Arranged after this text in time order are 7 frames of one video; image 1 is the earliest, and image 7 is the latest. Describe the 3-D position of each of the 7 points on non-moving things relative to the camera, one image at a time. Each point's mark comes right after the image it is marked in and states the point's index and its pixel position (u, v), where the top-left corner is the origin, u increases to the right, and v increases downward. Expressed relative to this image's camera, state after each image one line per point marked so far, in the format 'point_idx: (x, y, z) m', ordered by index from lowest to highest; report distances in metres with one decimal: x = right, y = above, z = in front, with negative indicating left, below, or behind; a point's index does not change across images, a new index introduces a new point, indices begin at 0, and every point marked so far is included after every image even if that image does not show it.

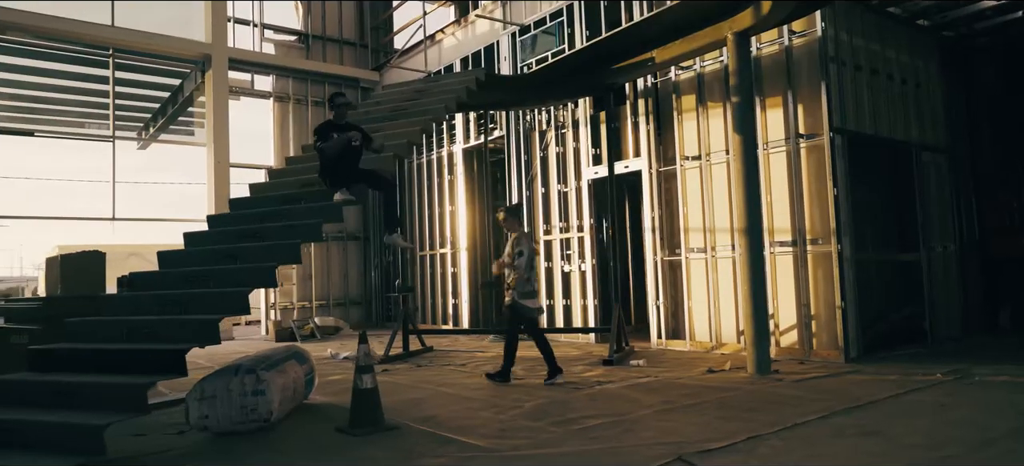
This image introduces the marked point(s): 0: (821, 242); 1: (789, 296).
0: (+3.4, -0.1, +7.3) m
1: (+3.2, -0.7, +7.5) m
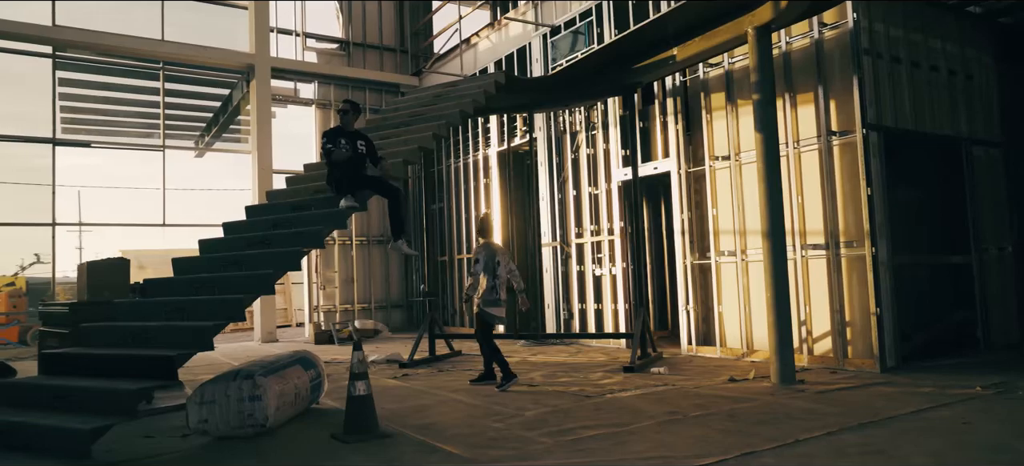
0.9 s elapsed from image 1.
0: (+3.5, -0.1, +6.9) m
1: (+3.4, -0.7, +7.1) m
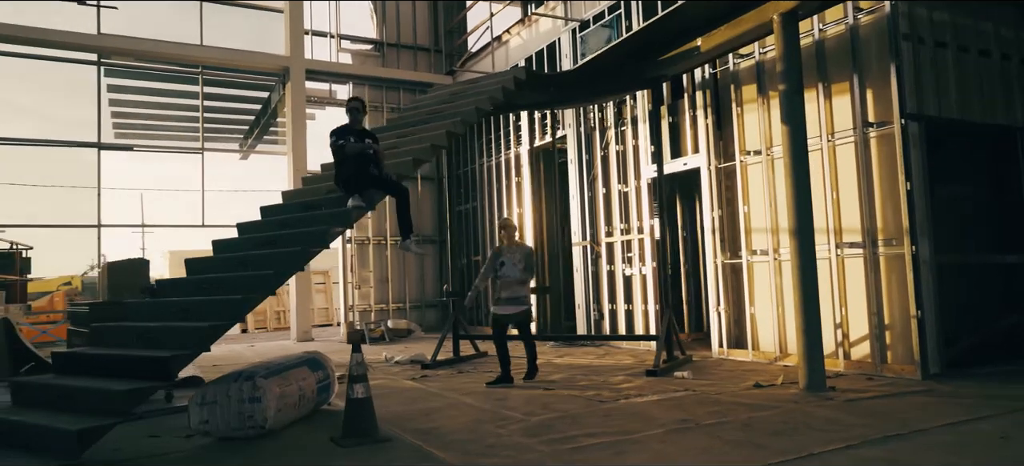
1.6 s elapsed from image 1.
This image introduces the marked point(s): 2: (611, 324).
0: (+3.7, -0.1, +6.4) m
1: (+3.5, -0.7, +6.7) m
2: (+1.6, -1.5, +10.6) m
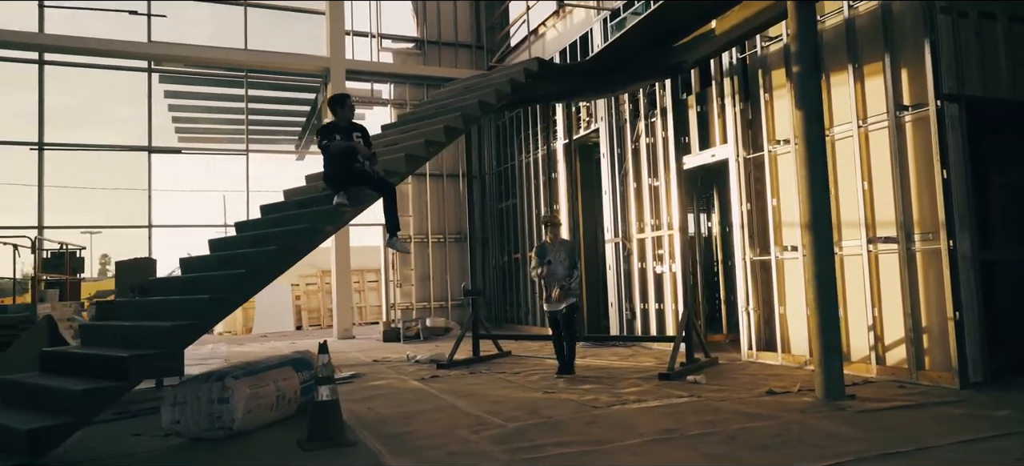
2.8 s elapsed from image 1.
0: (+3.7, 0.0, +5.8) m
1: (+3.5, -0.6, +6.1) m
2: (+2.0, -1.4, +10.2) m
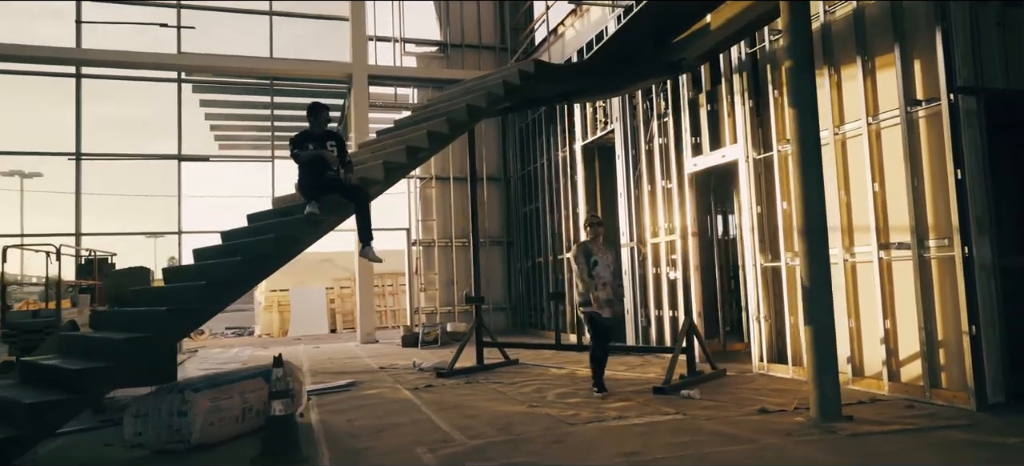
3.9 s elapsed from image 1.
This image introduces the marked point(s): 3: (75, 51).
0: (+3.5, -0.1, +5.4) m
1: (+3.4, -0.7, +5.7) m
2: (+2.2, -1.5, +9.8) m
3: (-8.5, +3.6, +13.0) m
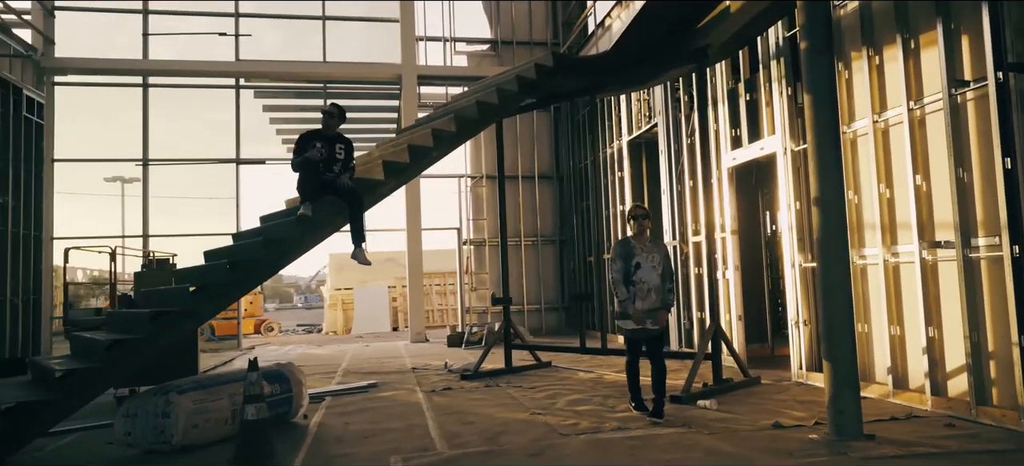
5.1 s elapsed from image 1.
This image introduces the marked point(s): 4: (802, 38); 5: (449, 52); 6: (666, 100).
0: (+3.4, -0.1, +4.7) m
1: (+3.4, -0.7, +5.0) m
2: (+2.6, -1.4, +9.3) m
3: (-7.6, +3.5, +13.7) m
4: (+2.0, +1.4, +4.6) m
5: (-1.4, +4.2, +15.4) m
6: (+2.3, +2.0, +10.0) m
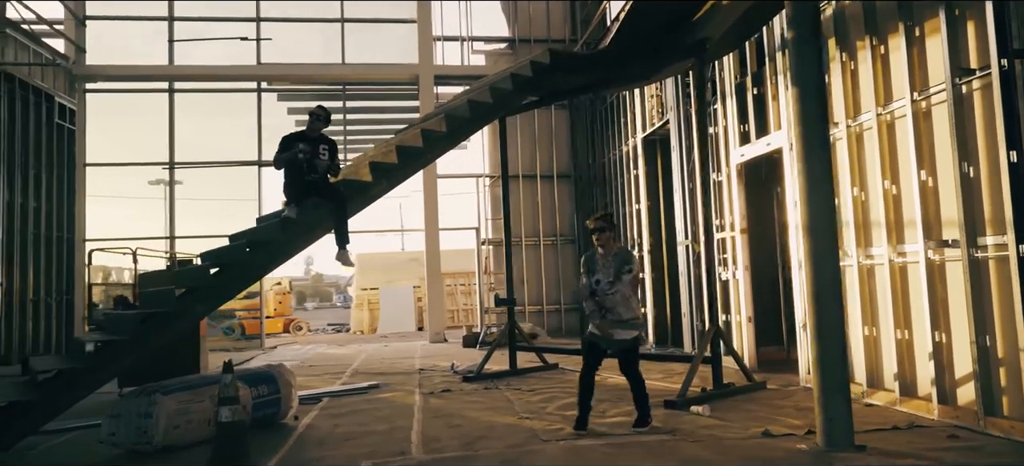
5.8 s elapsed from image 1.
0: (+3.3, 0.0, +4.4) m
1: (+3.2, -0.7, +4.8) m
2: (+2.8, -1.4, +9.1) m
3: (-7.3, +3.5, +14.0) m
4: (+1.8, +1.4, +4.4) m
5: (-1.0, +4.2, +15.4) m
6: (+2.5, +2.0, +9.8) m
